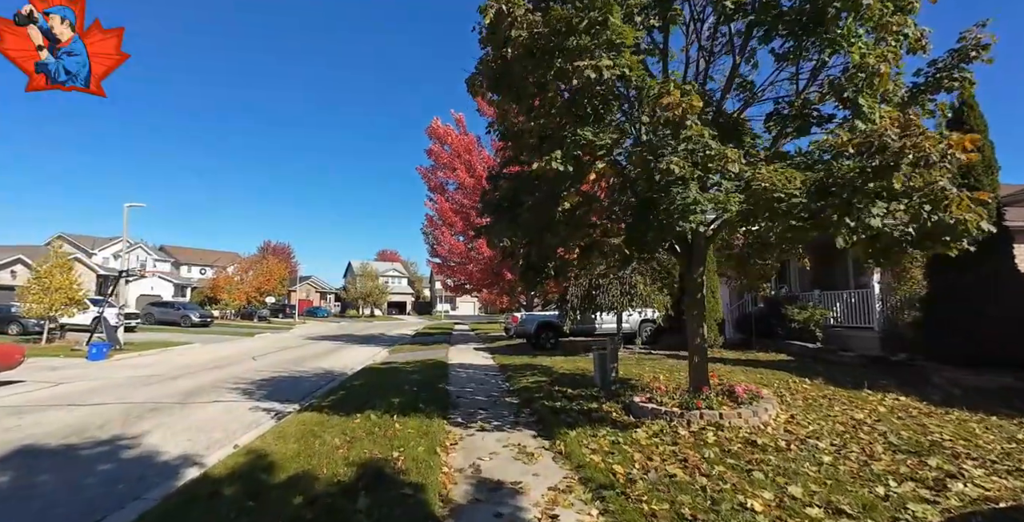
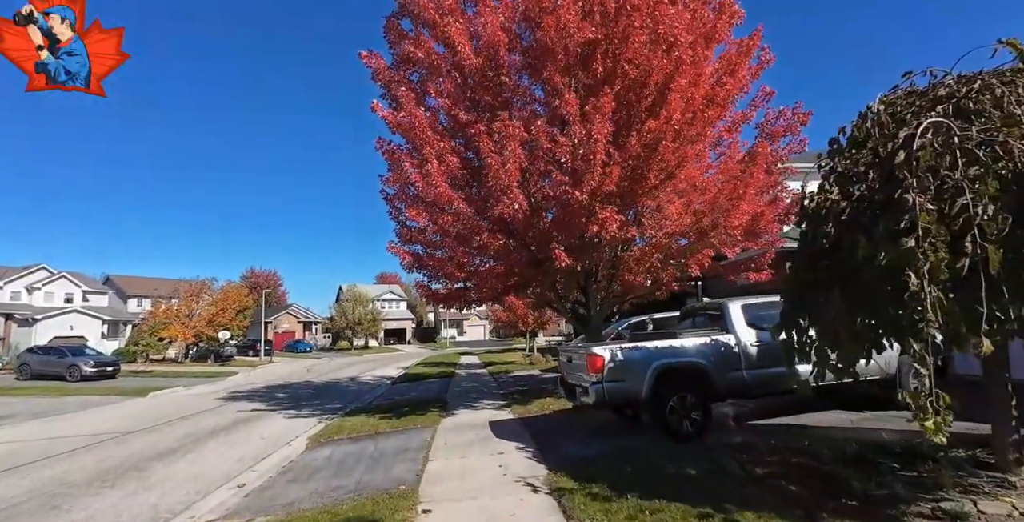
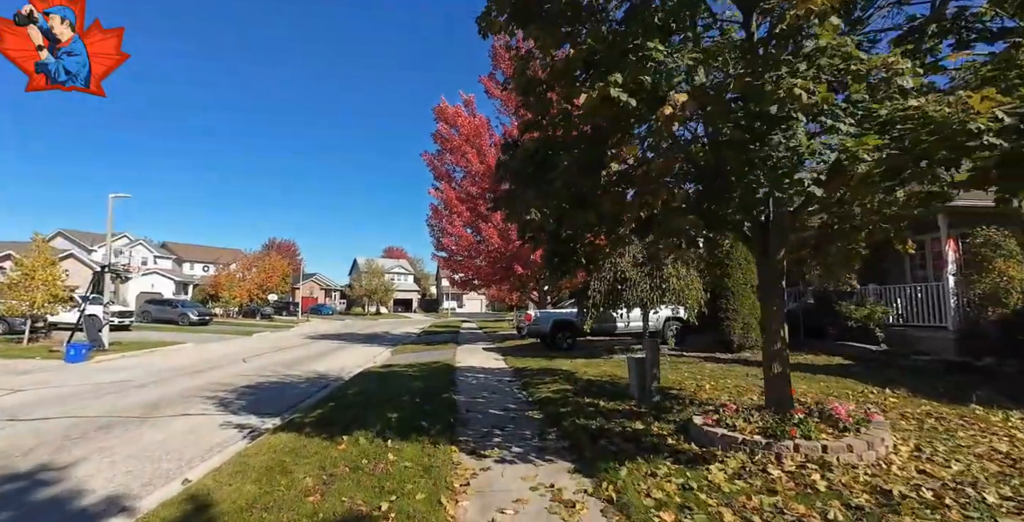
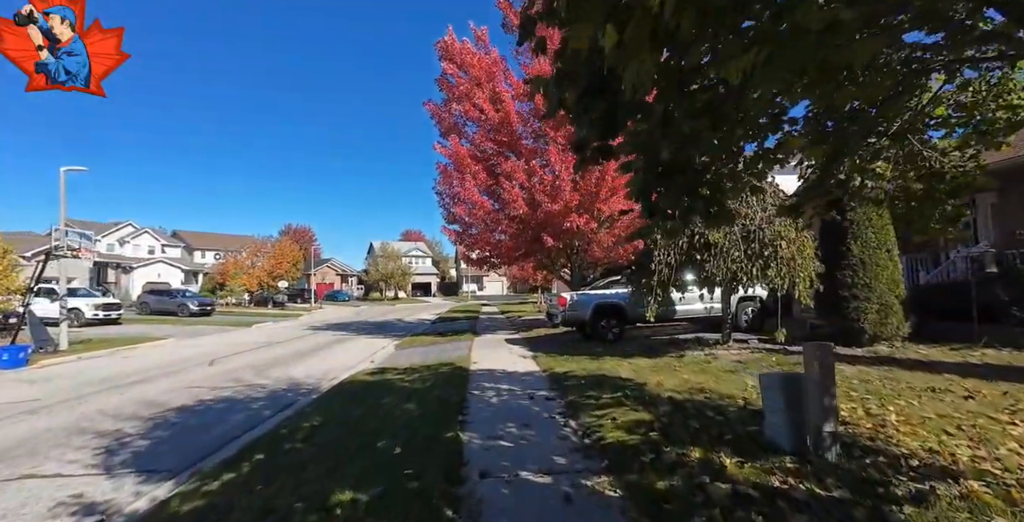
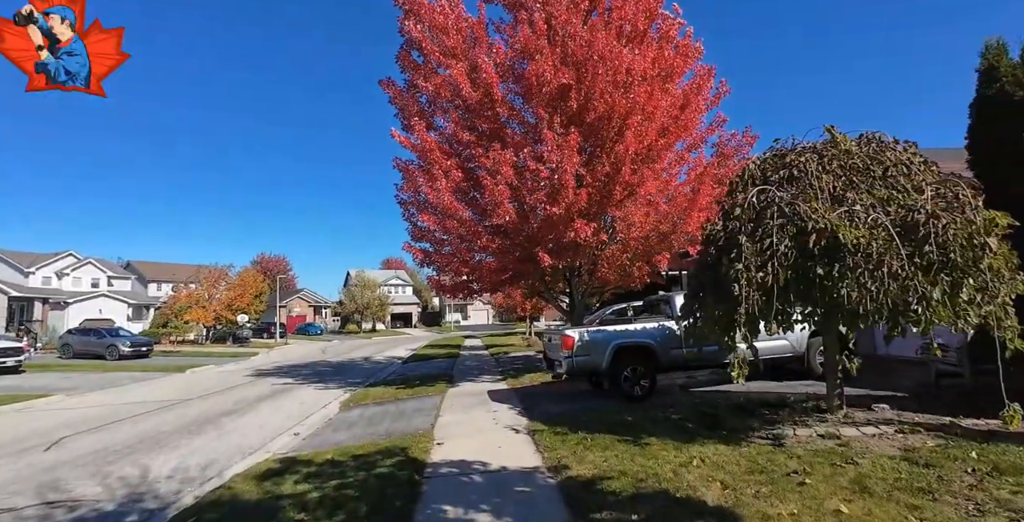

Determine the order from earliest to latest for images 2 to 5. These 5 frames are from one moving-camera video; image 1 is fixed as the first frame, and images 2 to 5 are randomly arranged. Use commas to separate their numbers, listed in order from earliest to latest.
3, 4, 5, 2
